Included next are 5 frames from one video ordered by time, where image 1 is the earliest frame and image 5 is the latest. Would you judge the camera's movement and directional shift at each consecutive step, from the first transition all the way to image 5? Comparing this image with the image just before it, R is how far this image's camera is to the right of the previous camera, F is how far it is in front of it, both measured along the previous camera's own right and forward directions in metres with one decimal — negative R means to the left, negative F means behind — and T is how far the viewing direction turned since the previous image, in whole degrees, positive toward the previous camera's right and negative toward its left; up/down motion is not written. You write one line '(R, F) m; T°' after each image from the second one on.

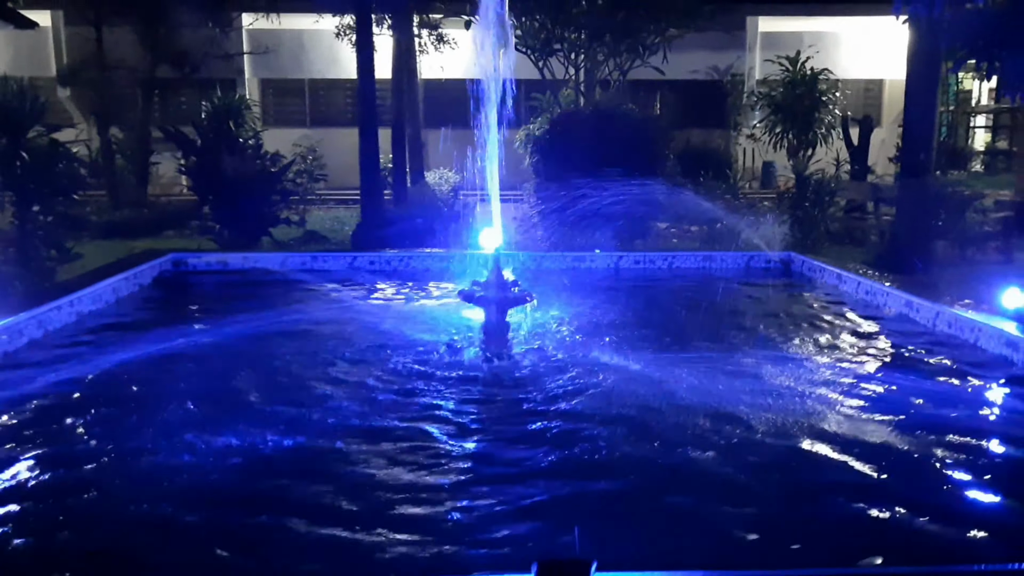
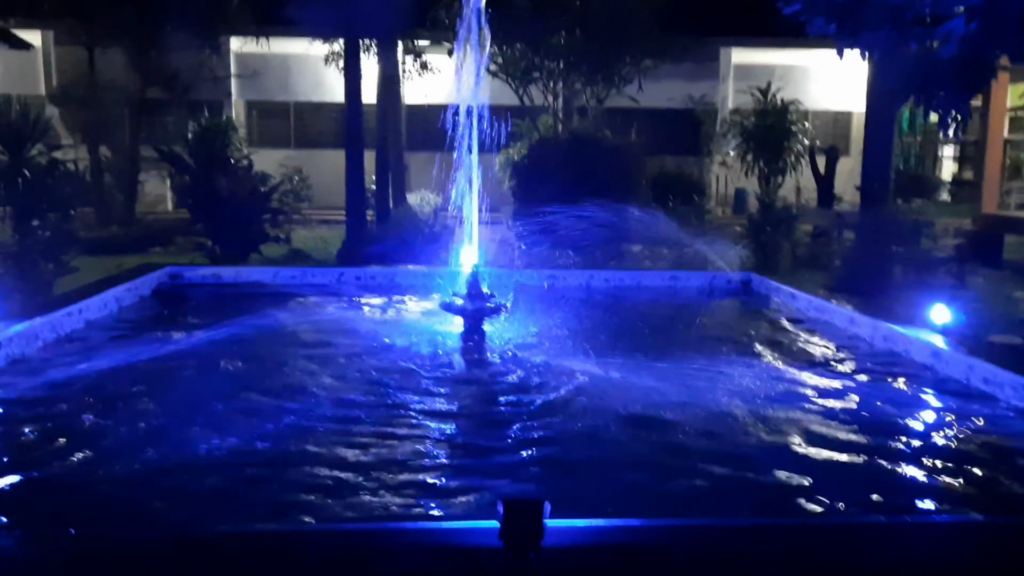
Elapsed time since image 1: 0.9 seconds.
(0.0, -0.4) m; +1°
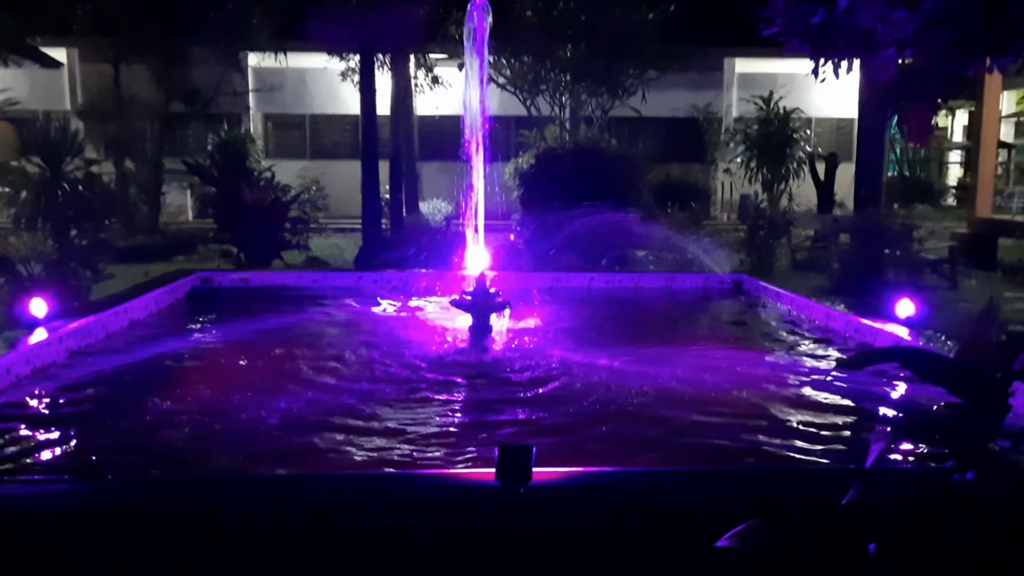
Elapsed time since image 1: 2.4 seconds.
(+0.1, -0.5) m; -1°
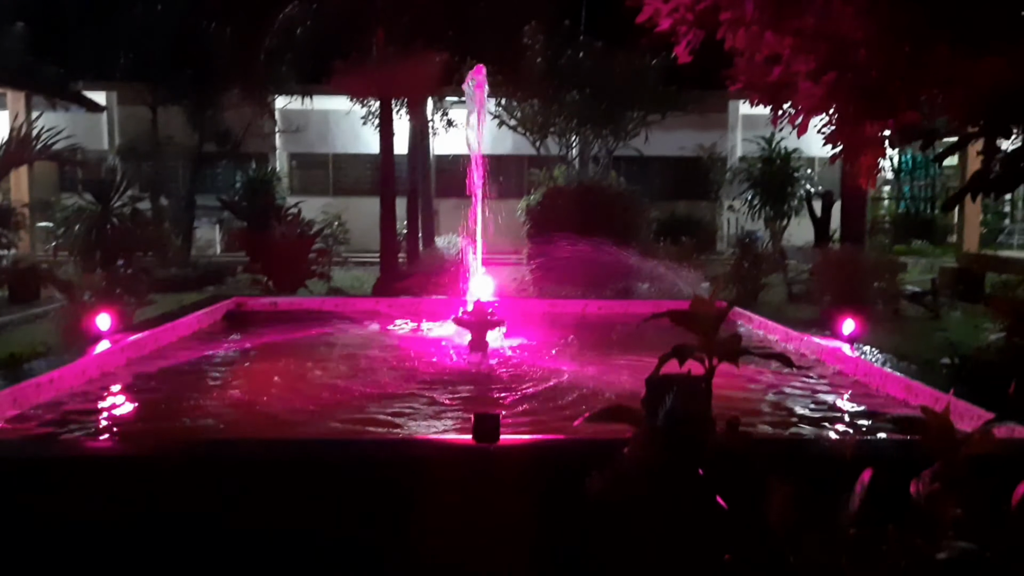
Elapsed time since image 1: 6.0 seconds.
(+0.2, -0.9) m; -1°
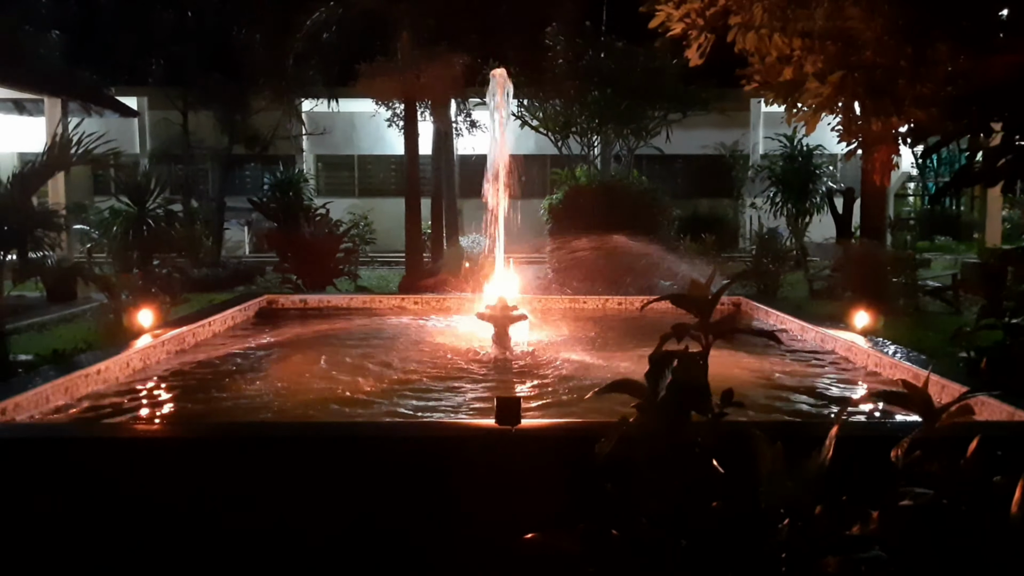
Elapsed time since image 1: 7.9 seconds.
(0.0, -0.2) m; -2°
